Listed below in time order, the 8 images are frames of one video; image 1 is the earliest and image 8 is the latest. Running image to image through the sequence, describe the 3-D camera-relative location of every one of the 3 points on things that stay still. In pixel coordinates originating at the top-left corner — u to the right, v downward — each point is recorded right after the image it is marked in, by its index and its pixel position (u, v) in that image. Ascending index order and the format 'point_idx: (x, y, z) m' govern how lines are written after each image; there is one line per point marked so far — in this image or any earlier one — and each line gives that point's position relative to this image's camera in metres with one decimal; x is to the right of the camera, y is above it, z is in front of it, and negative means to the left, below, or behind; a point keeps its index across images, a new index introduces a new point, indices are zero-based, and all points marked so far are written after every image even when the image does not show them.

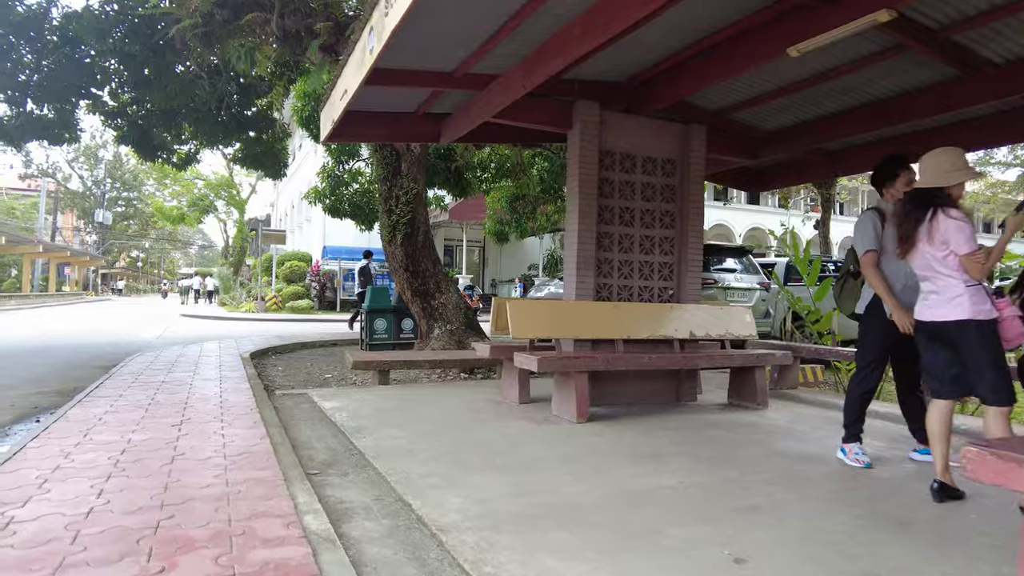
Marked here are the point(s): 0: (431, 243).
0: (-1.1, +0.6, +8.7) m
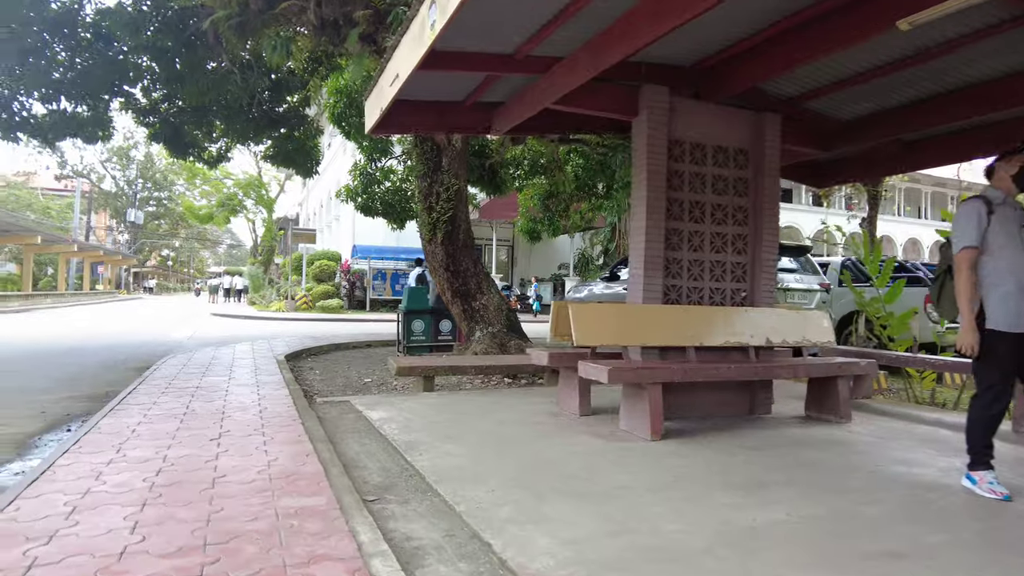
0: (-0.5, +0.6, +8.3) m
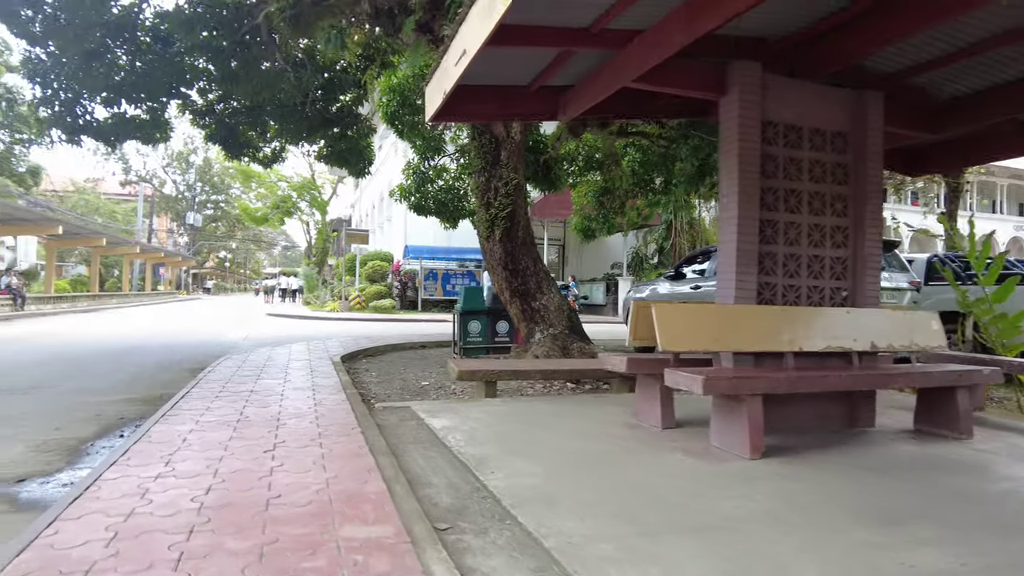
0: (+0.2, +0.6, +7.9) m
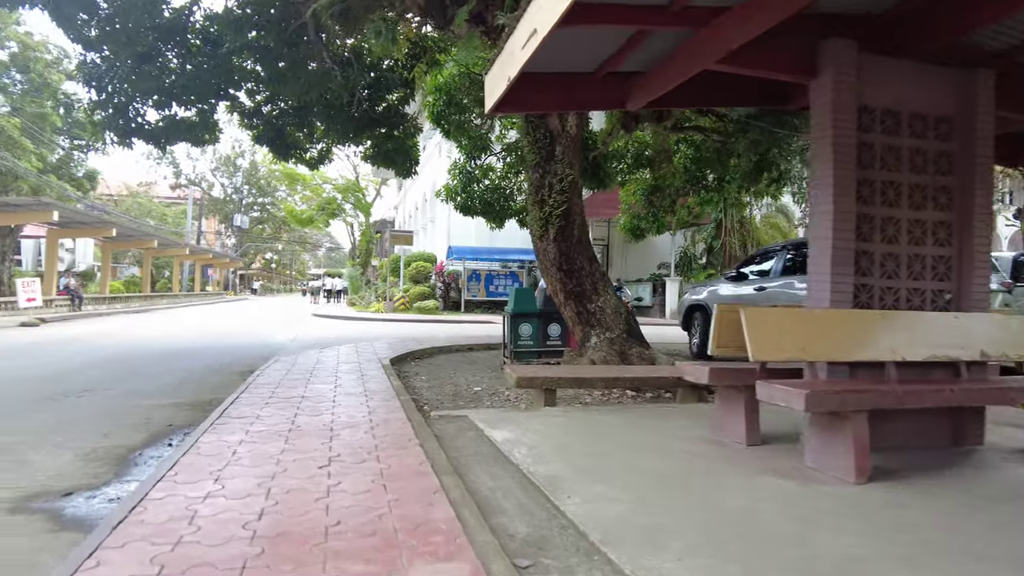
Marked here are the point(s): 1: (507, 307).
0: (+0.9, +0.6, +7.5) m
1: (-0.1, -0.2, +8.5) m
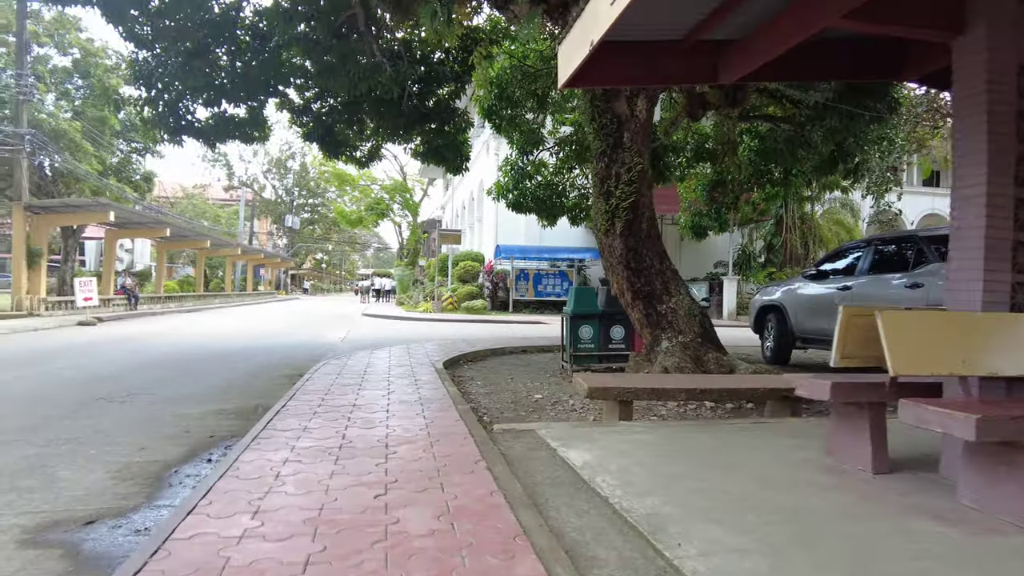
0: (+1.5, +0.6, +6.9) m
1: (+0.6, -0.2, +8.0) m
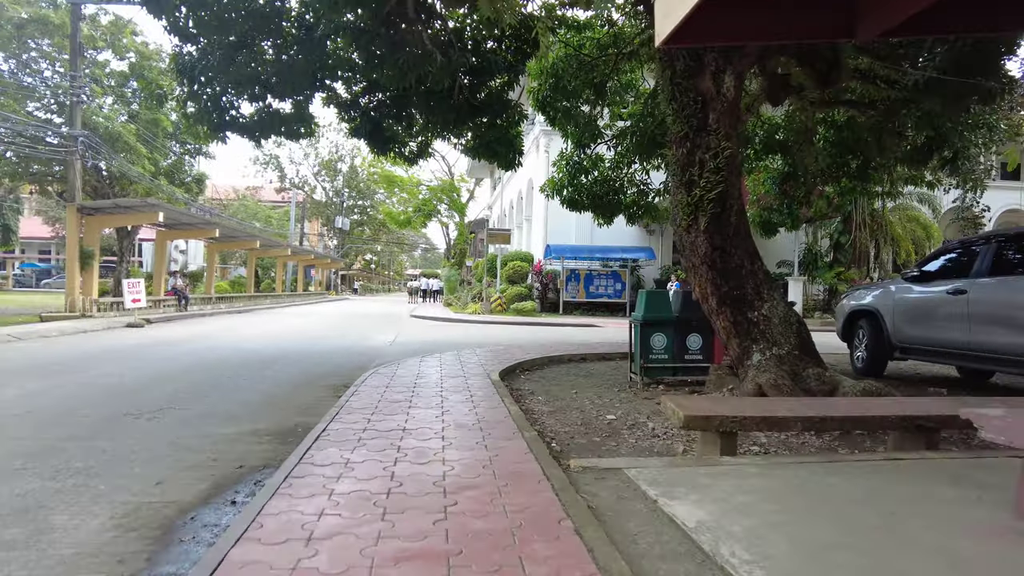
0: (+2.1, +0.5, +6.0) m
1: (+1.3, -0.3, +7.1) m
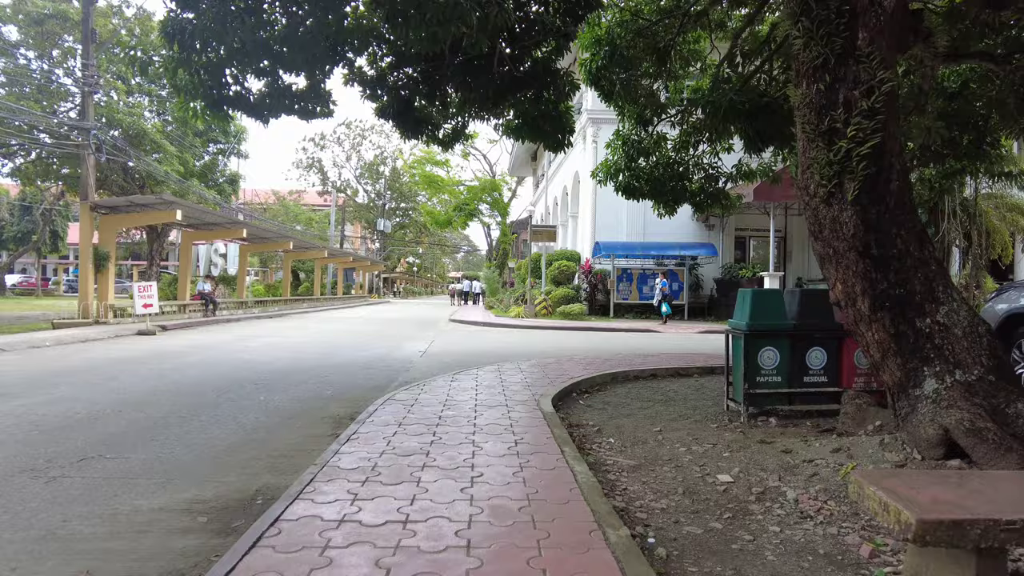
0: (+2.5, +0.6, +4.2) m
1: (+1.8, -0.3, +5.3) m
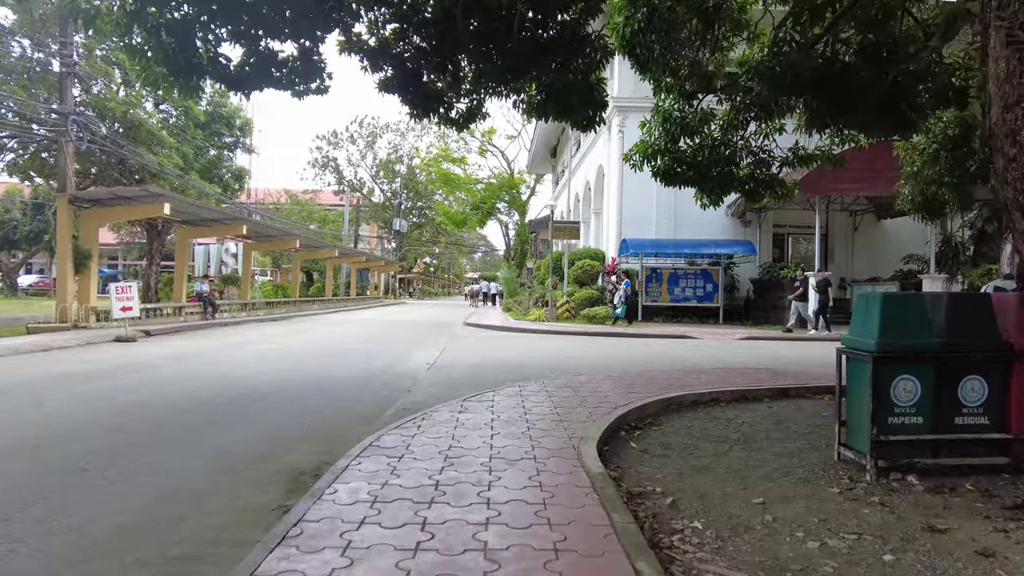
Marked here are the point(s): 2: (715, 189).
0: (+2.6, +0.5, +2.6) m
1: (+1.9, -0.3, +3.7) m
2: (+3.0, +1.5, +9.6) m
